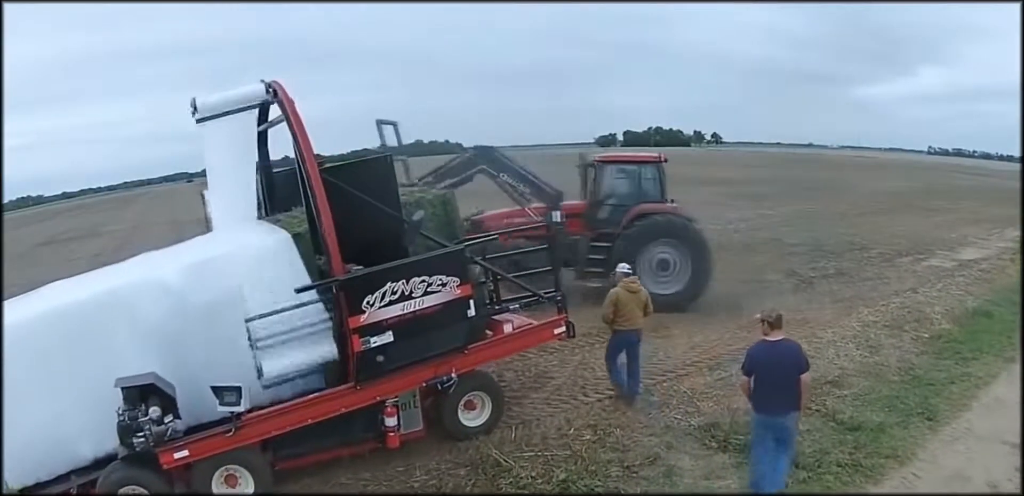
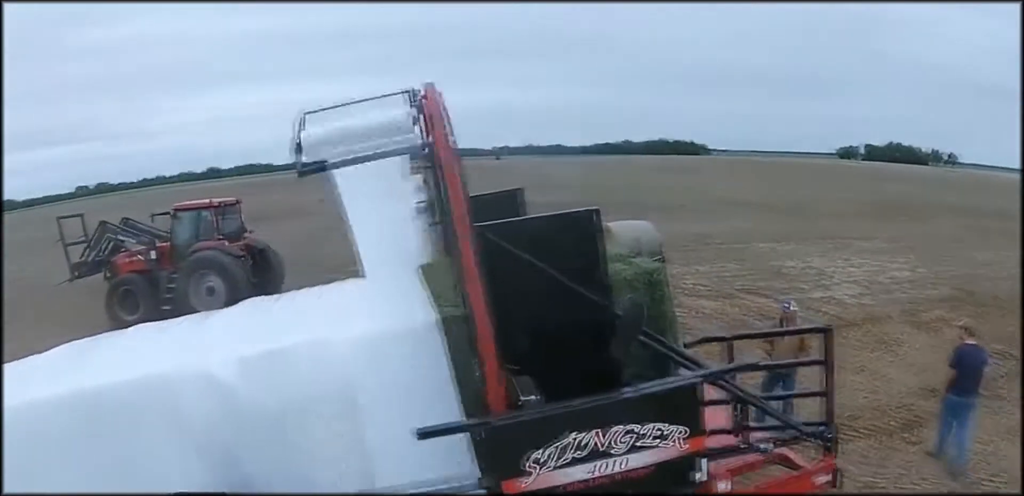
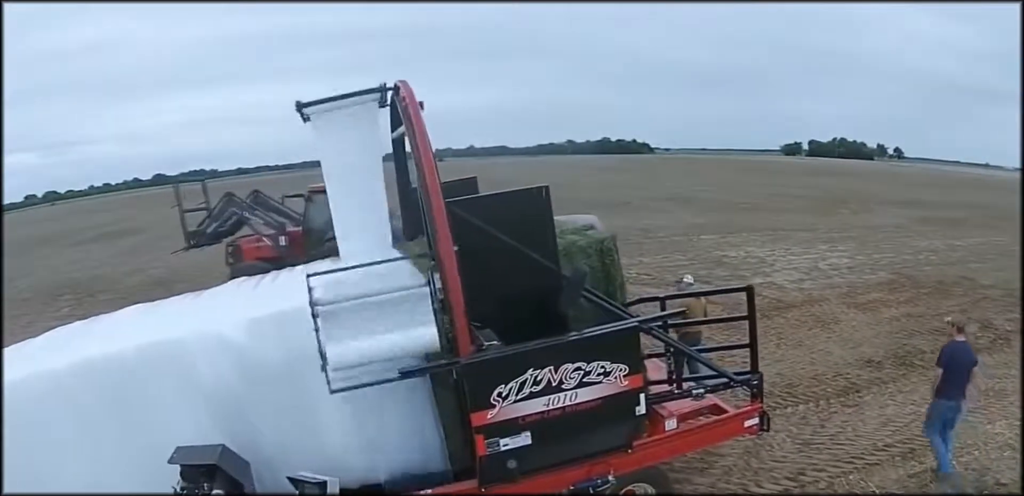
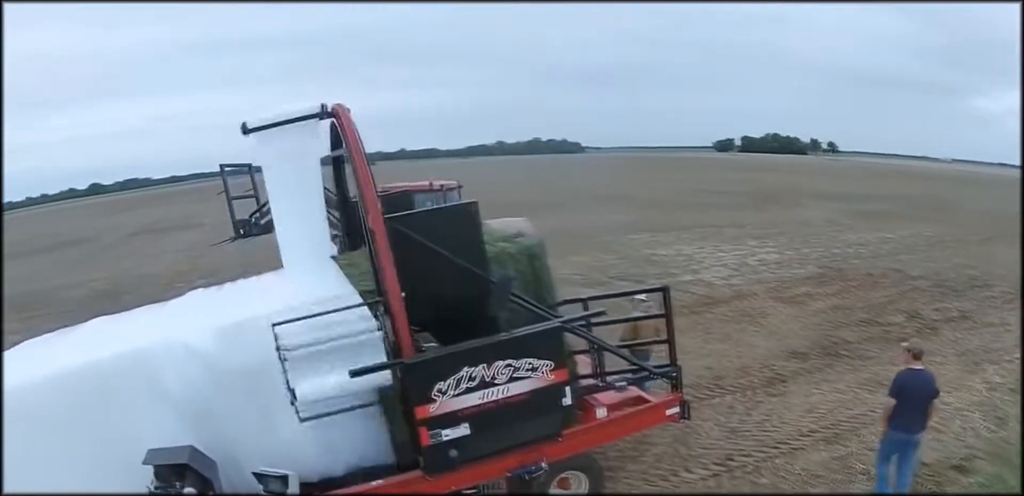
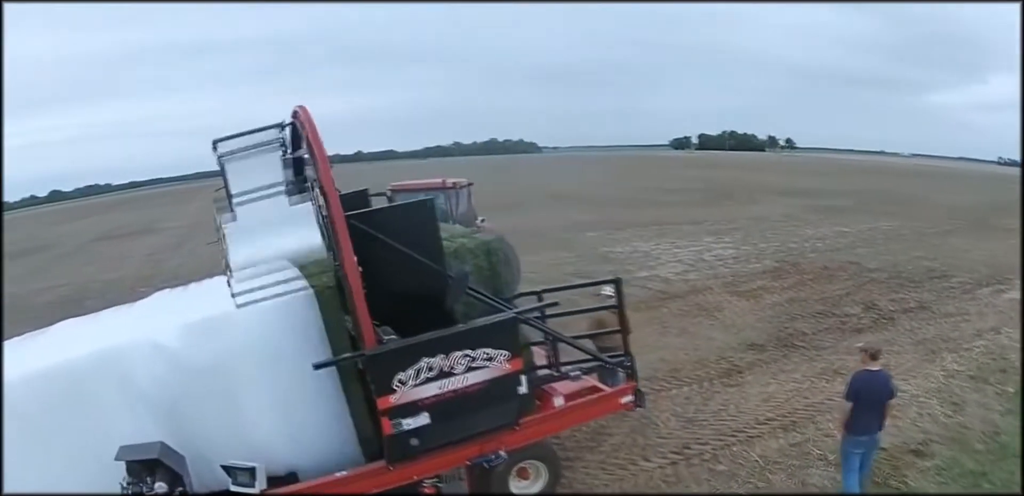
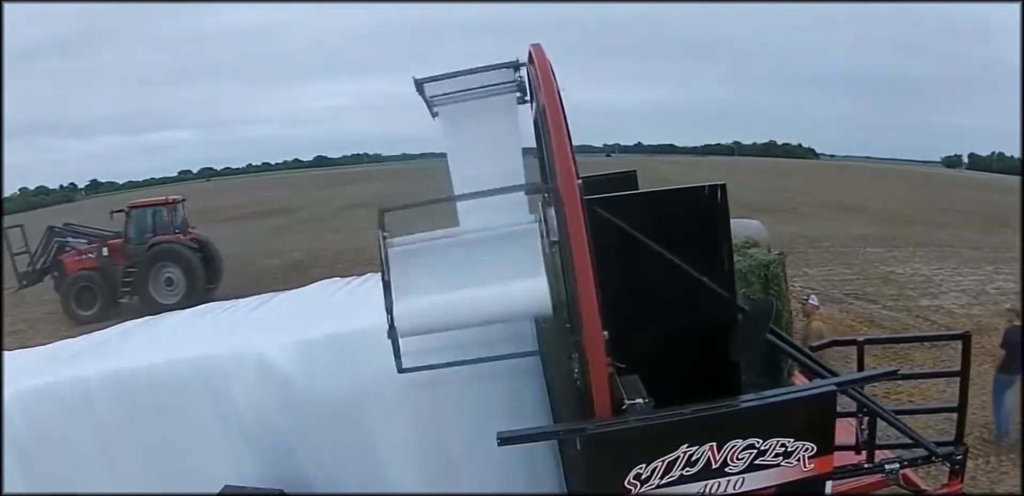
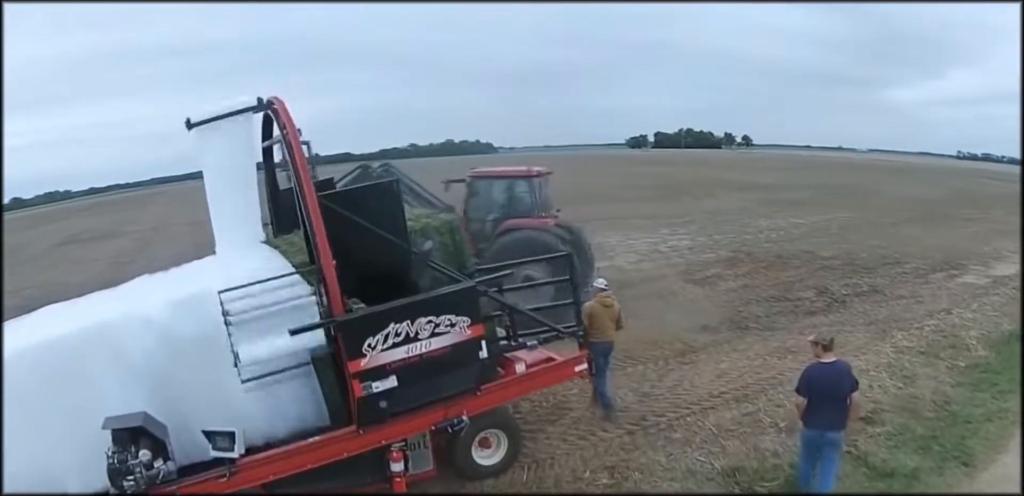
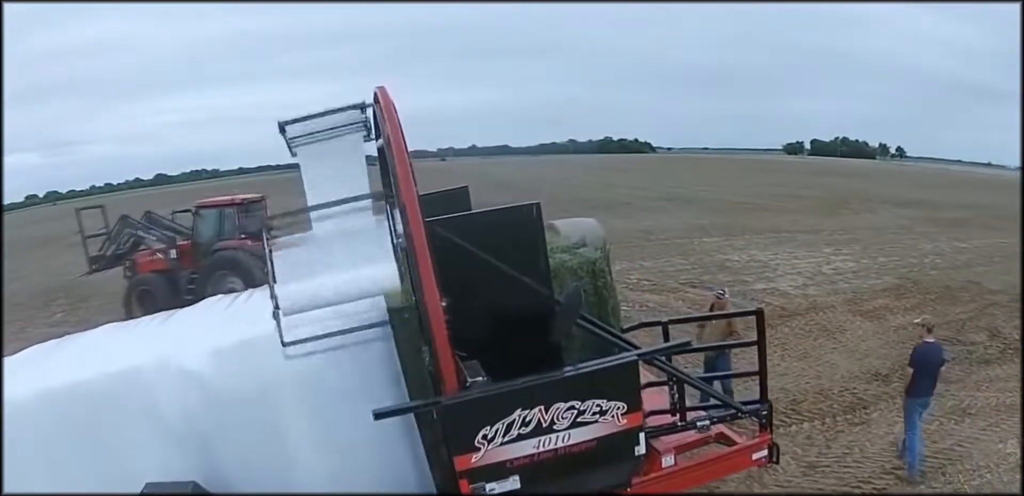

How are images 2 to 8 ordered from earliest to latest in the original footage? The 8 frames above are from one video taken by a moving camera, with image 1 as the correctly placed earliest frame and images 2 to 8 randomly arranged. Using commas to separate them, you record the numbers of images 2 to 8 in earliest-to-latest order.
7, 5, 4, 3, 8, 2, 6
